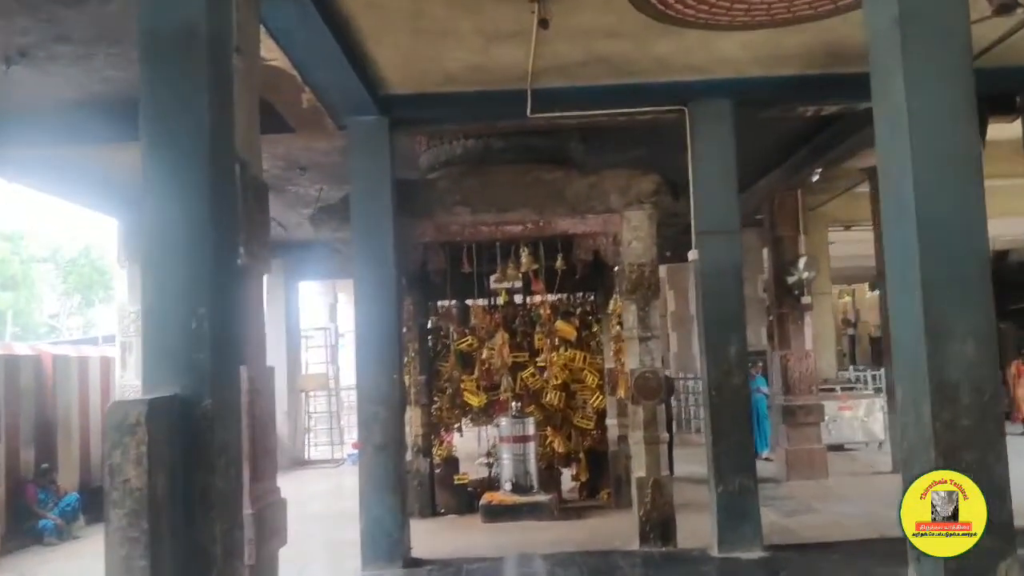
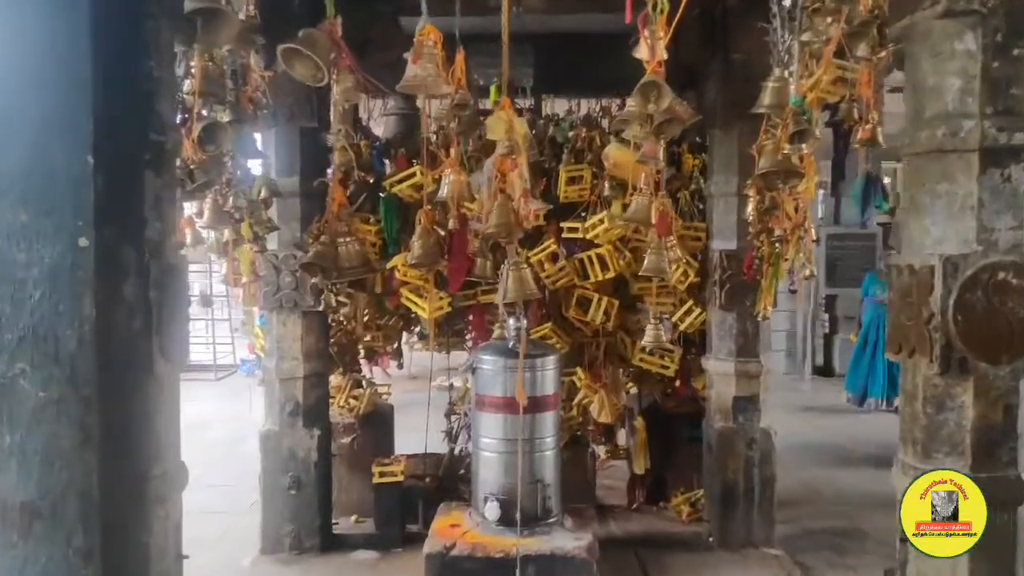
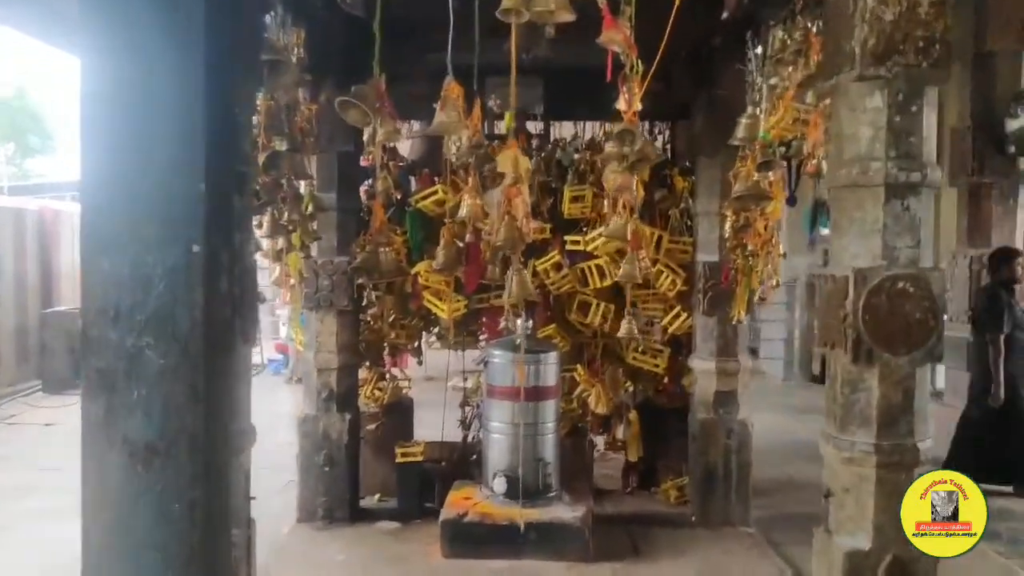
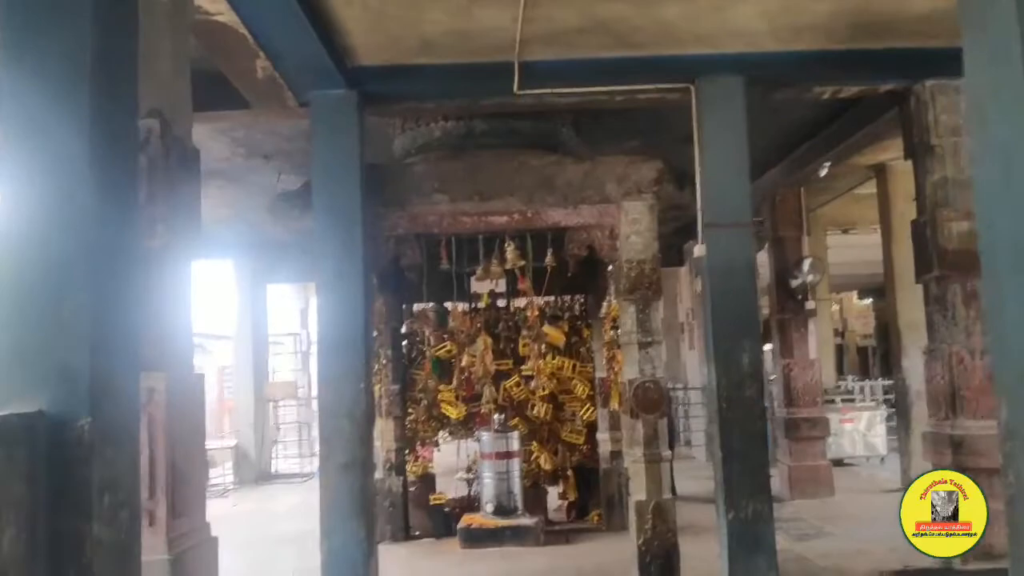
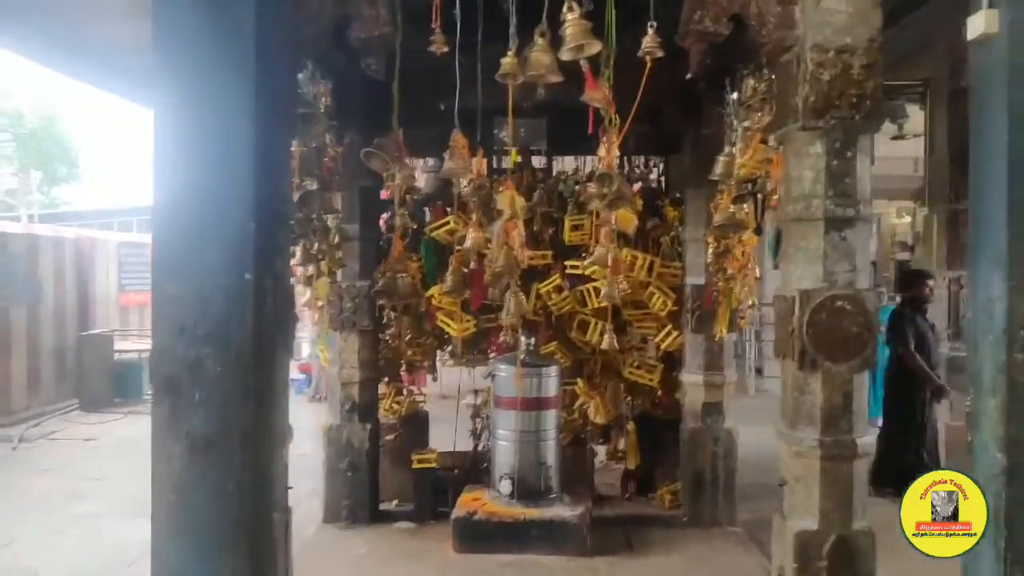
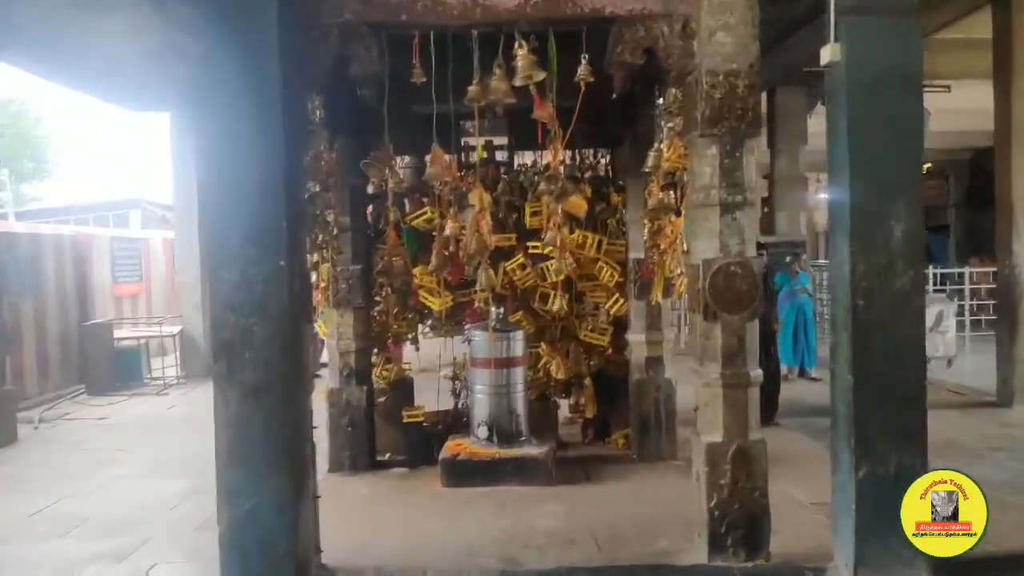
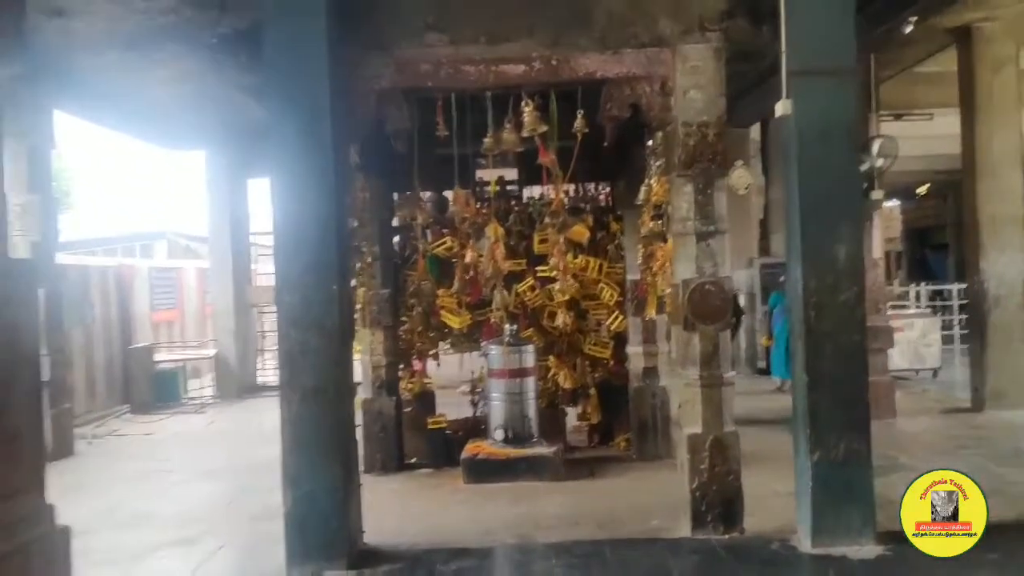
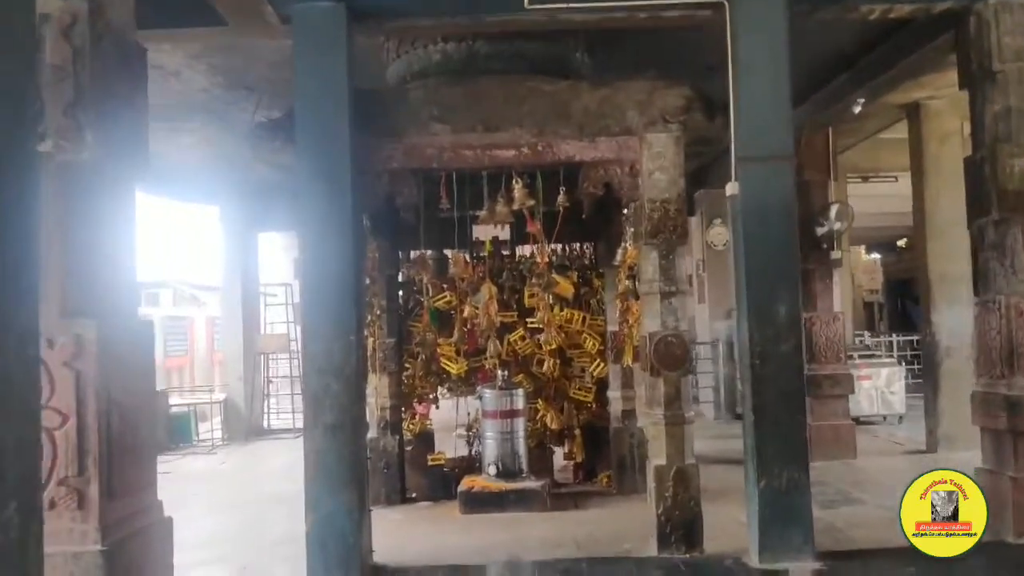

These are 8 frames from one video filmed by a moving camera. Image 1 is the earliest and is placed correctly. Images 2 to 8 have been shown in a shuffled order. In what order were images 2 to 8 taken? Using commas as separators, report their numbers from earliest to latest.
4, 8, 7, 6, 5, 3, 2
